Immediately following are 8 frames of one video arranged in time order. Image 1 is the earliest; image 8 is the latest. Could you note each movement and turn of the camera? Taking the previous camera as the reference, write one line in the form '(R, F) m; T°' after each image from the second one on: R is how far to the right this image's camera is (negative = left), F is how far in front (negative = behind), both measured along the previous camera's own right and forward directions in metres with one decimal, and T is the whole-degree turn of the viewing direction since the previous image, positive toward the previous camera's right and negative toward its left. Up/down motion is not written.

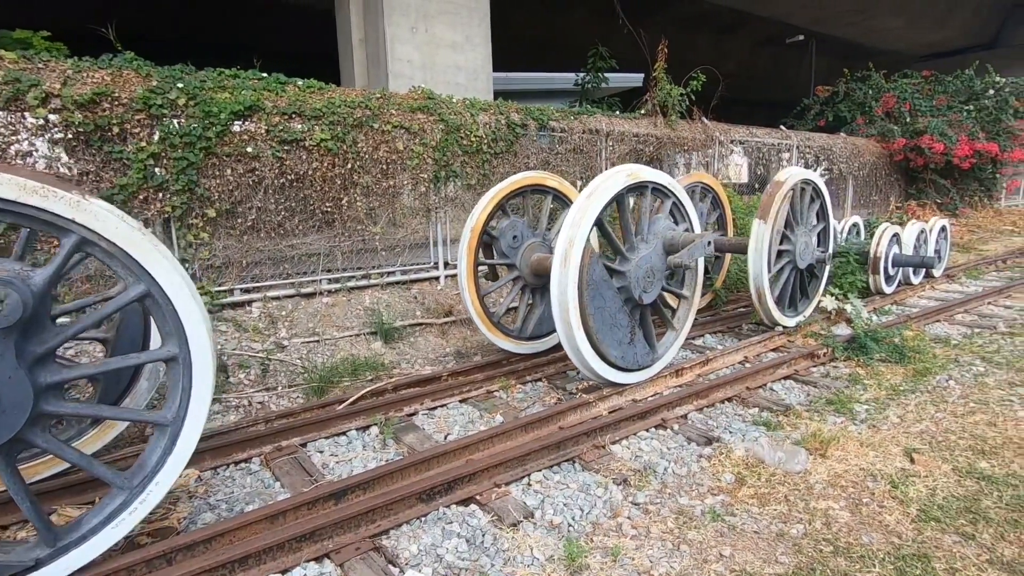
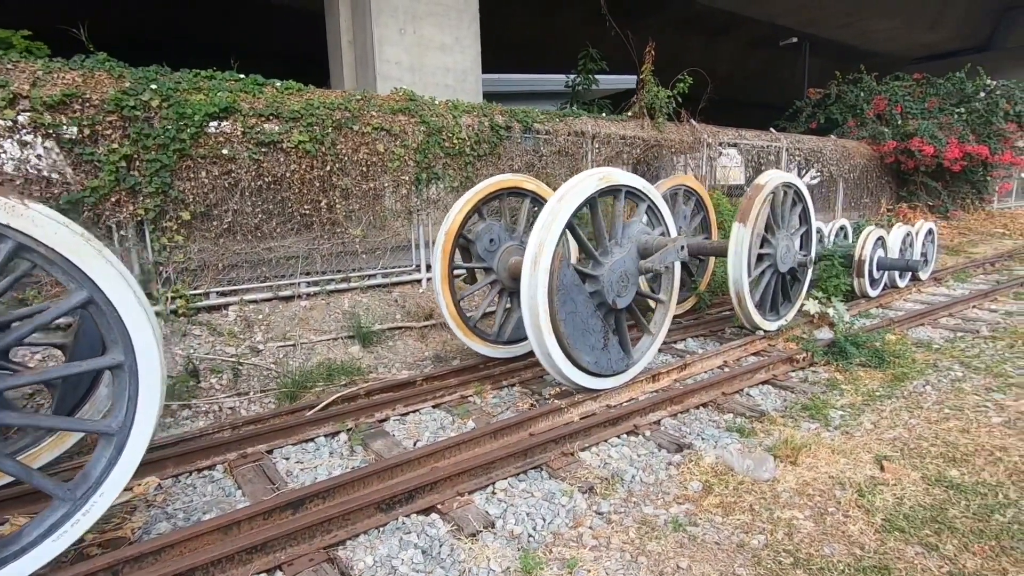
(+0.2, 0.0) m; 0°
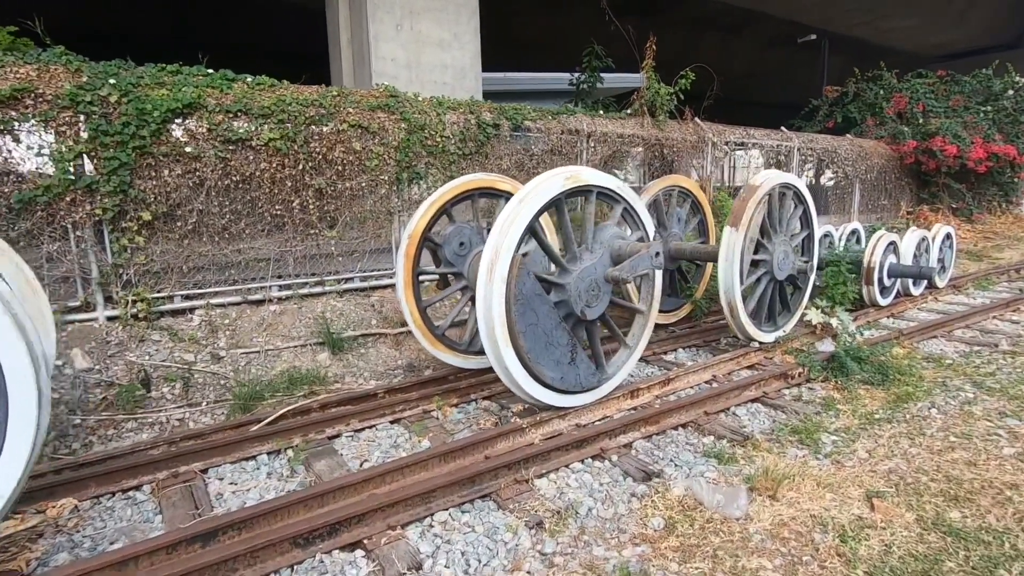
(+0.4, +0.3) m; -2°
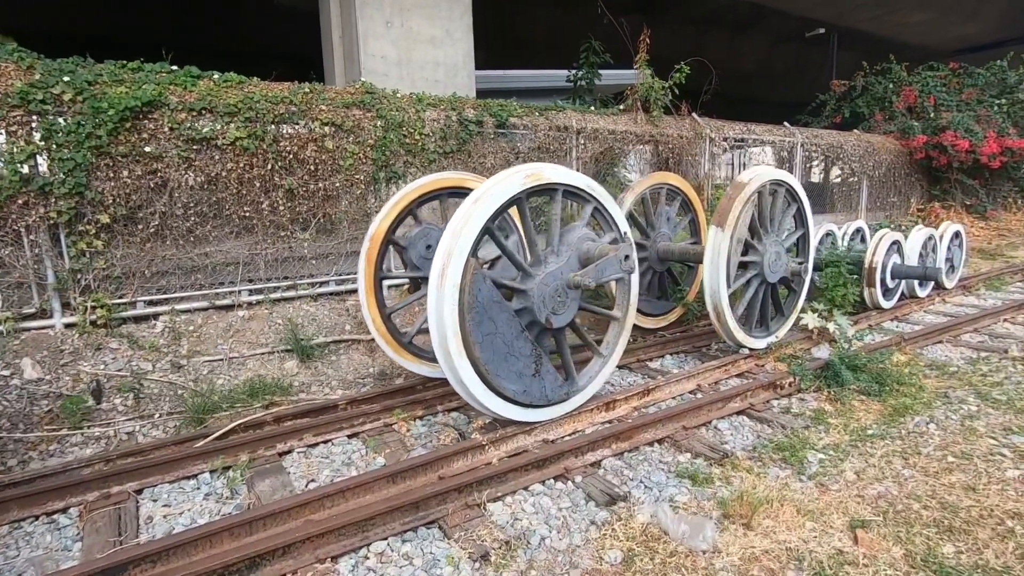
(+0.4, +0.3) m; -1°
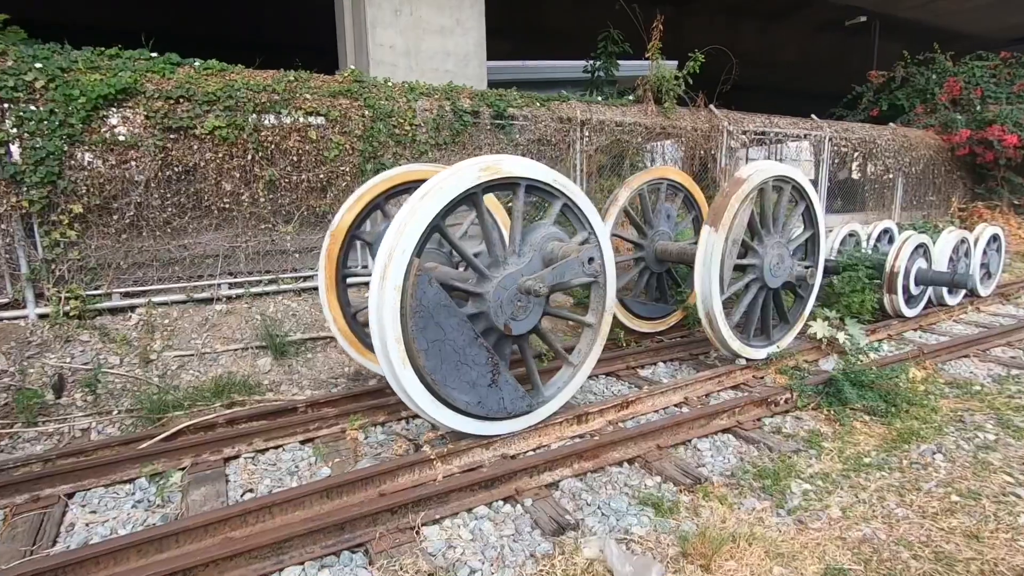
(+0.5, +0.3) m; -3°
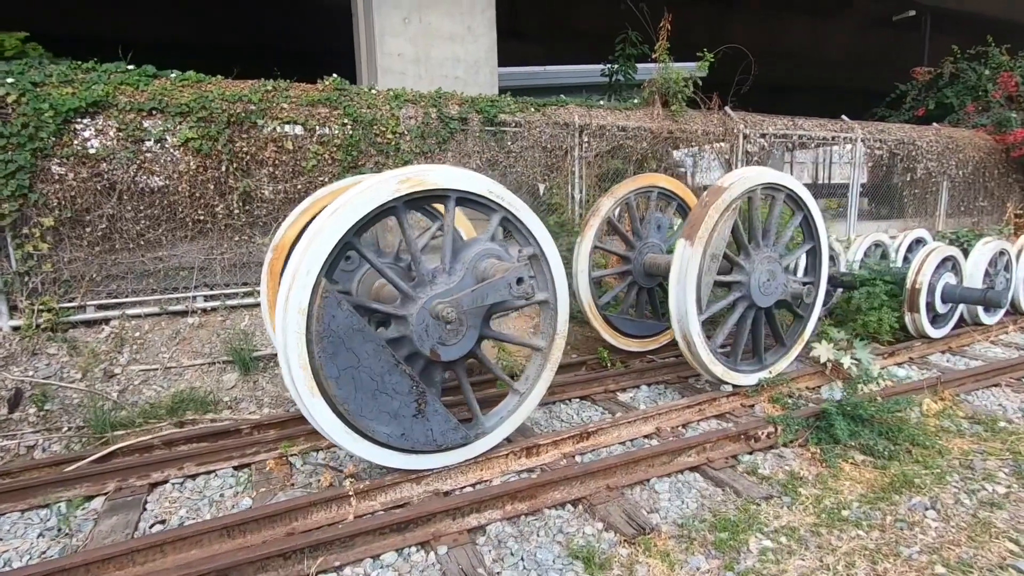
(+0.7, +0.3) m; -4°
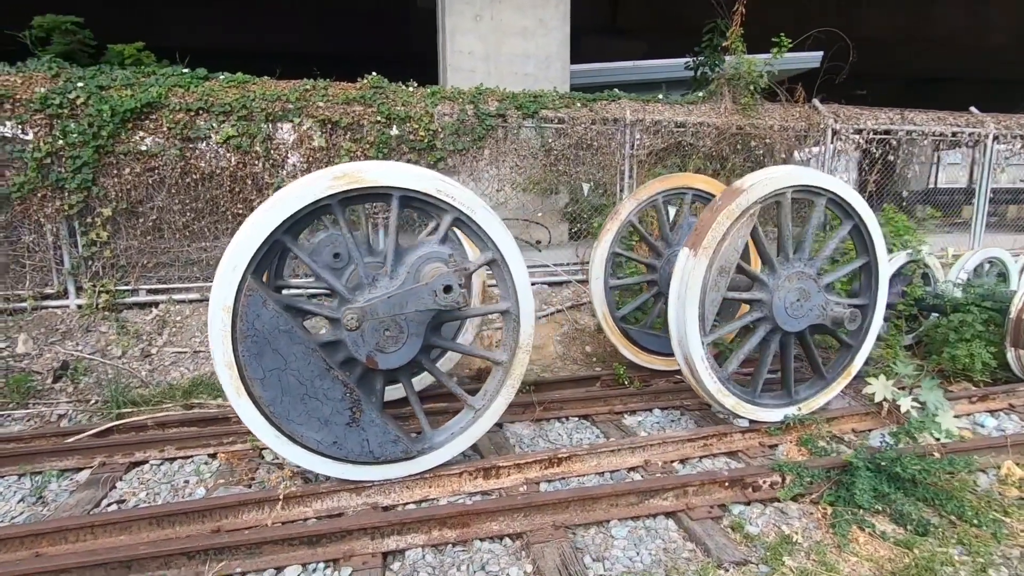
(+0.9, +0.4) m; -11°
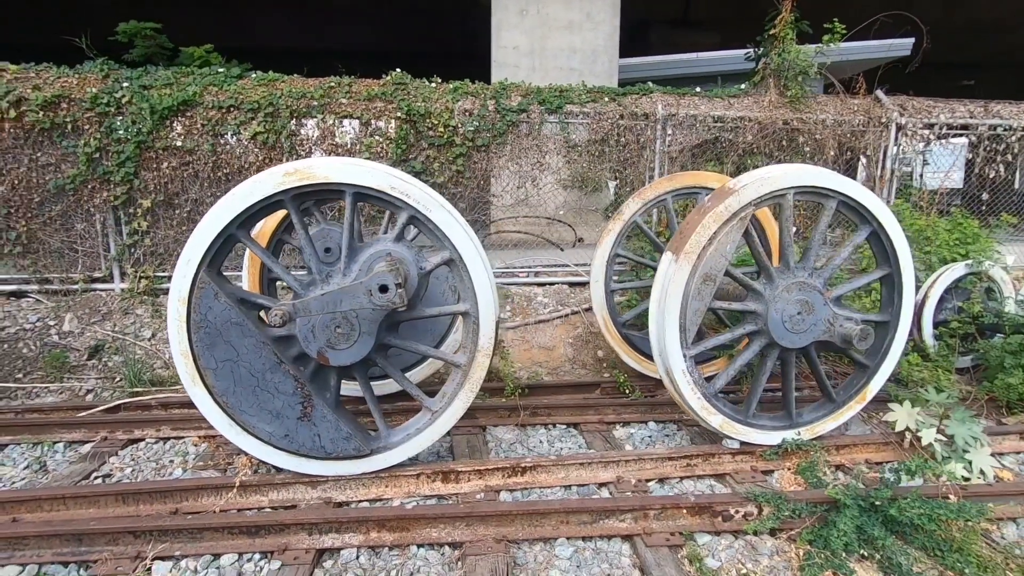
(+0.6, +0.2) m; -7°
